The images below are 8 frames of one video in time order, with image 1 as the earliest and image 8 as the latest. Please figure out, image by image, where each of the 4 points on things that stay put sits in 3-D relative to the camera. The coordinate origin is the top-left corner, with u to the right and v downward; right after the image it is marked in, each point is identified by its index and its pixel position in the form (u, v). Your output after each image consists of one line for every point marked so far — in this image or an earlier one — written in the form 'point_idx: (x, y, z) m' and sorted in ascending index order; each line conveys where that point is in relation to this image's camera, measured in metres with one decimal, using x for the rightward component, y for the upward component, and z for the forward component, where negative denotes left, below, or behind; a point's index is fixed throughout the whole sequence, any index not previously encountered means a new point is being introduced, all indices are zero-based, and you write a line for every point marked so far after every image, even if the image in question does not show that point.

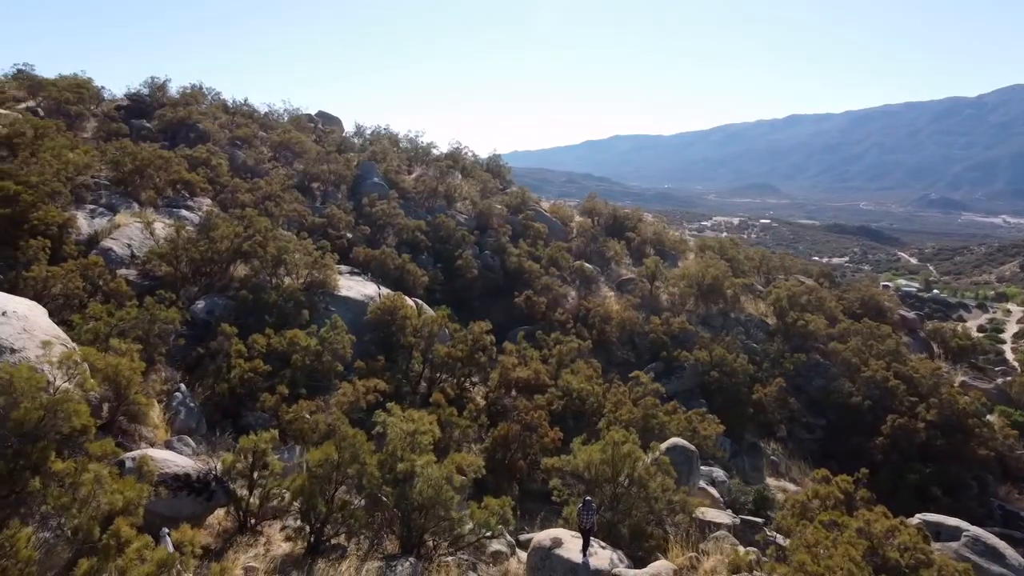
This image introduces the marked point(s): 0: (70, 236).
0: (-10.6, +1.3, +19.0) m
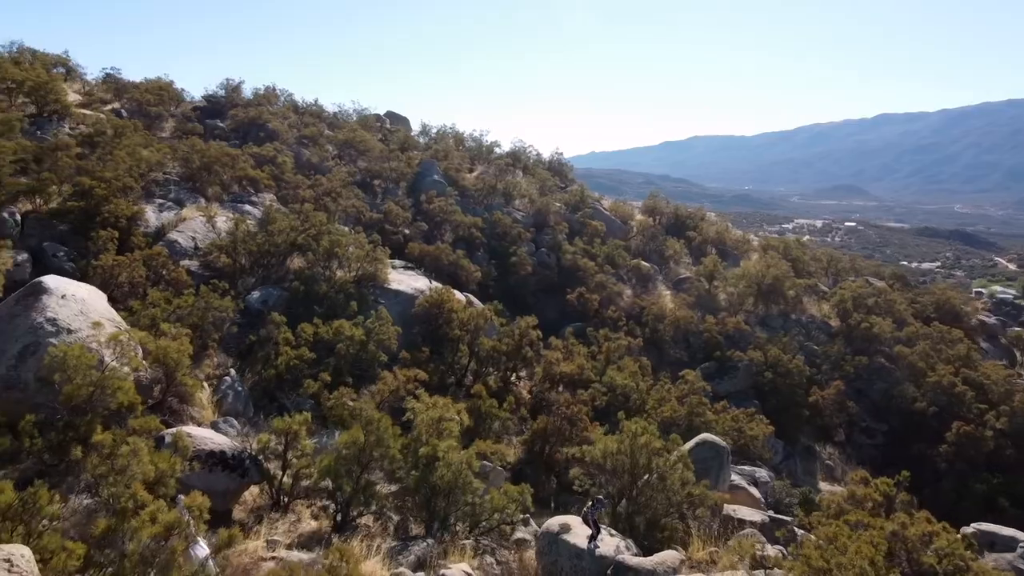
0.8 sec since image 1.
0: (-9.5, +1.5, +20.0) m
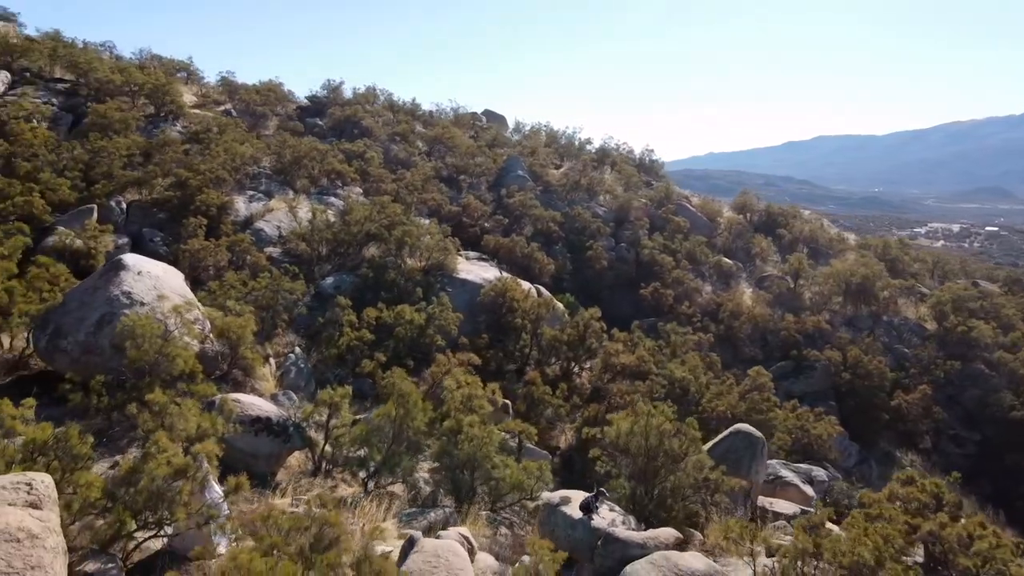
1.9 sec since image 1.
0: (-7.7, +1.9, +21.6) m
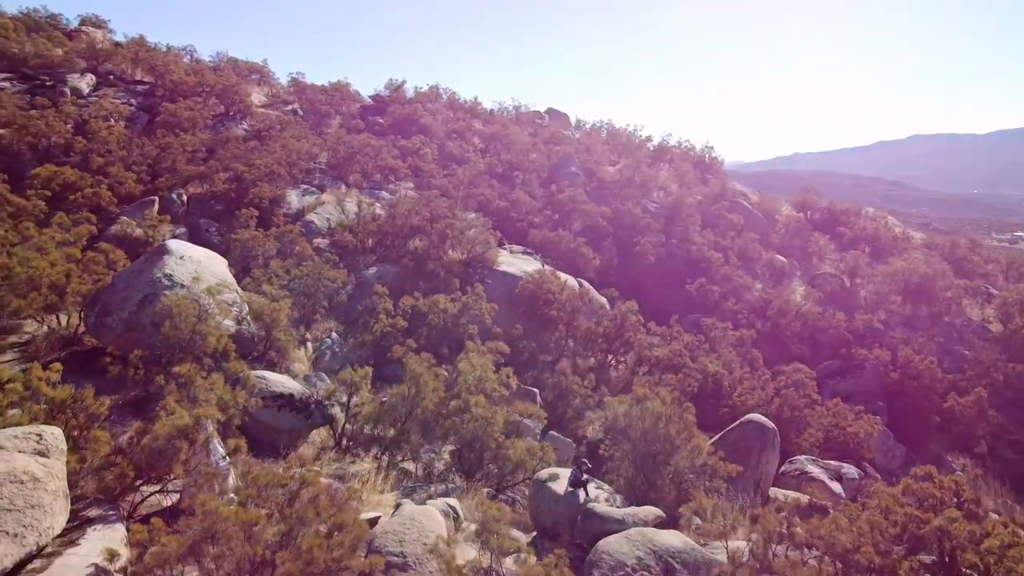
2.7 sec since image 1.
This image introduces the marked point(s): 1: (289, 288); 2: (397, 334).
0: (-6.6, +2.2, +22.5) m
1: (-4.9, 0.0, +17.5) m
2: (-2.5, -1.0, +17.3) m
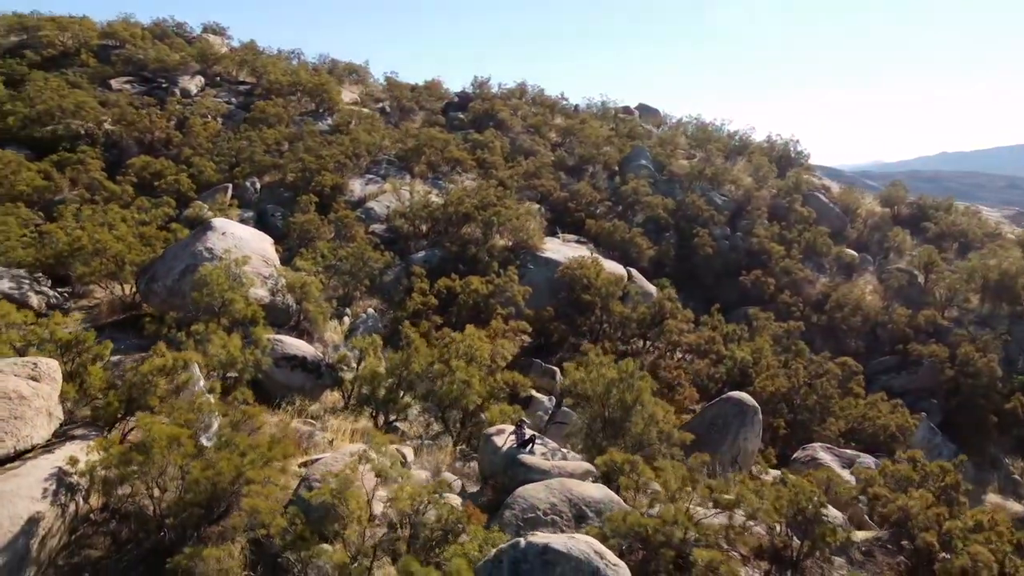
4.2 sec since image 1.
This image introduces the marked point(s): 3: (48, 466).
0: (-5.1, +2.8, +24.1) m
1: (-4.2, +0.5, +18.9) m
2: (-1.9, -0.6, +18.3) m
3: (-4.5, -1.7, +7.6) m
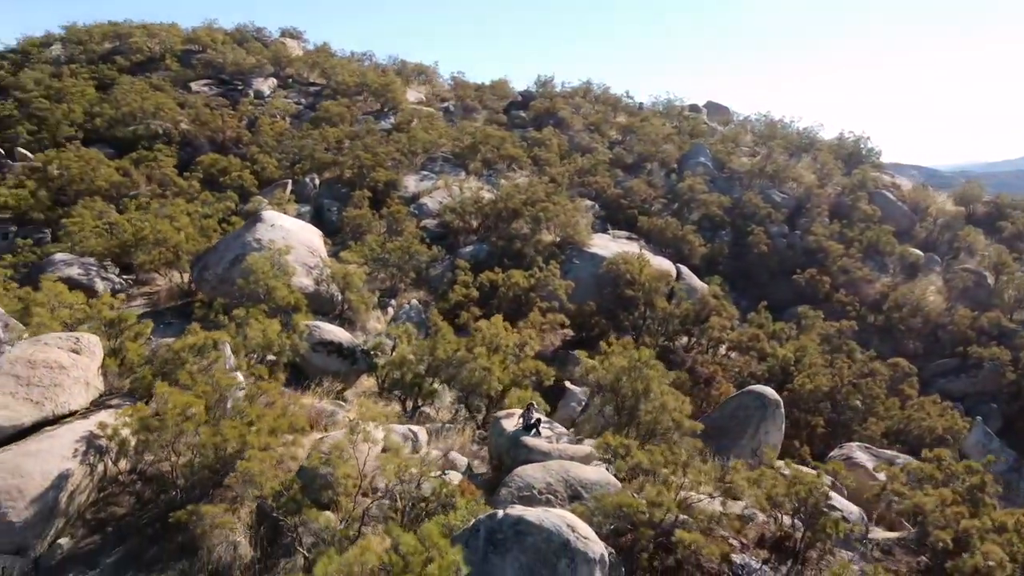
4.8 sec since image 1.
0: (-3.6, +3.0, +24.8) m
1: (-3.2, +0.7, +19.5) m
2: (-1.0, -0.4, +18.7) m
3: (-4.6, -1.5, +8.4) m
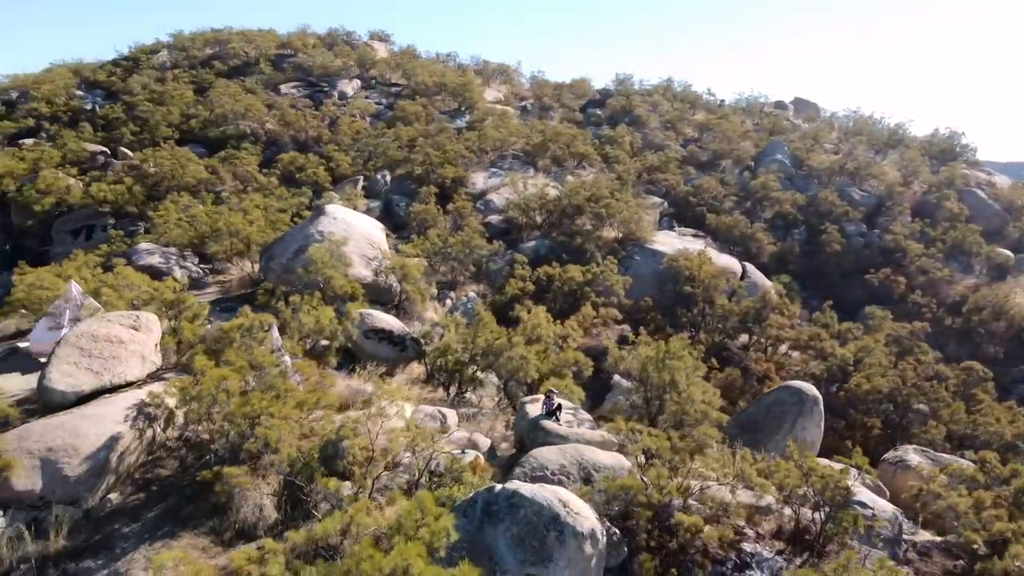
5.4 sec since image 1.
0: (-1.5, +3.2, +25.5) m
1: (-1.8, +0.9, +20.1) m
2: (+0.3, -0.2, +19.1) m
3: (-4.4, -1.3, +9.2) m
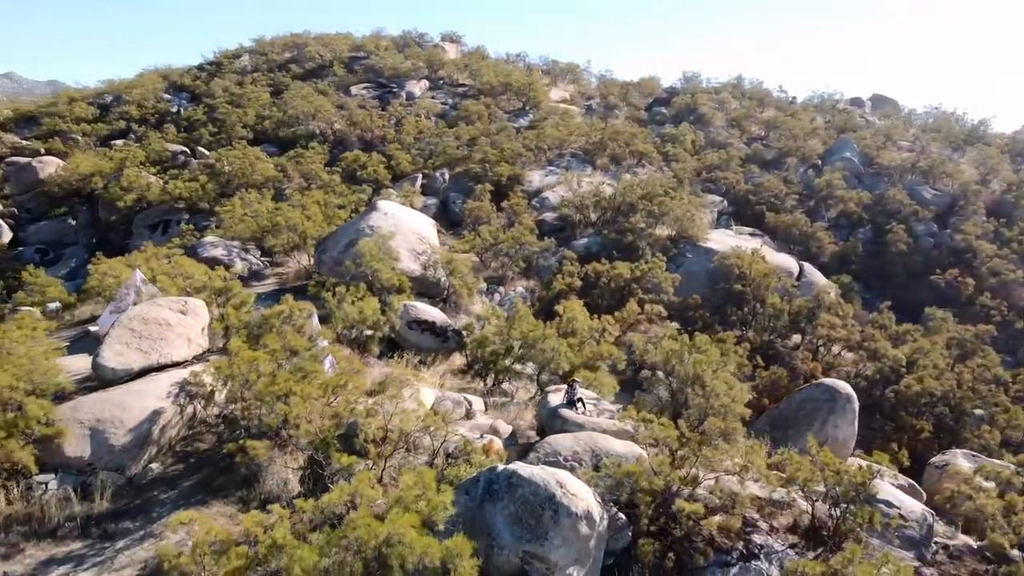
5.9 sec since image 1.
0: (+0.3, +3.3, +25.8) m
1: (-0.5, +1.0, +20.5) m
2: (+1.5, -0.1, +19.3) m
3: (-4.2, -1.1, +9.9) m
